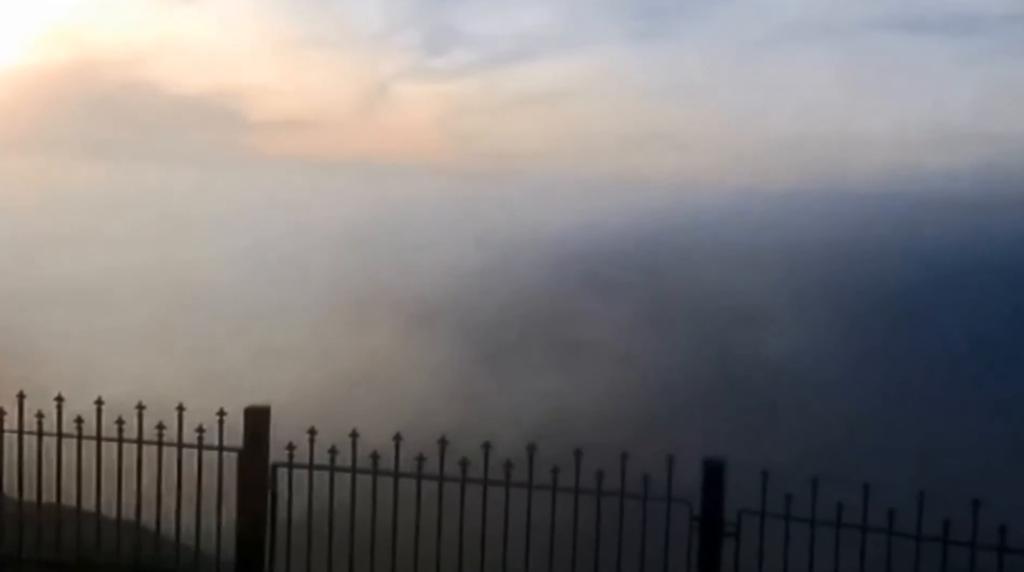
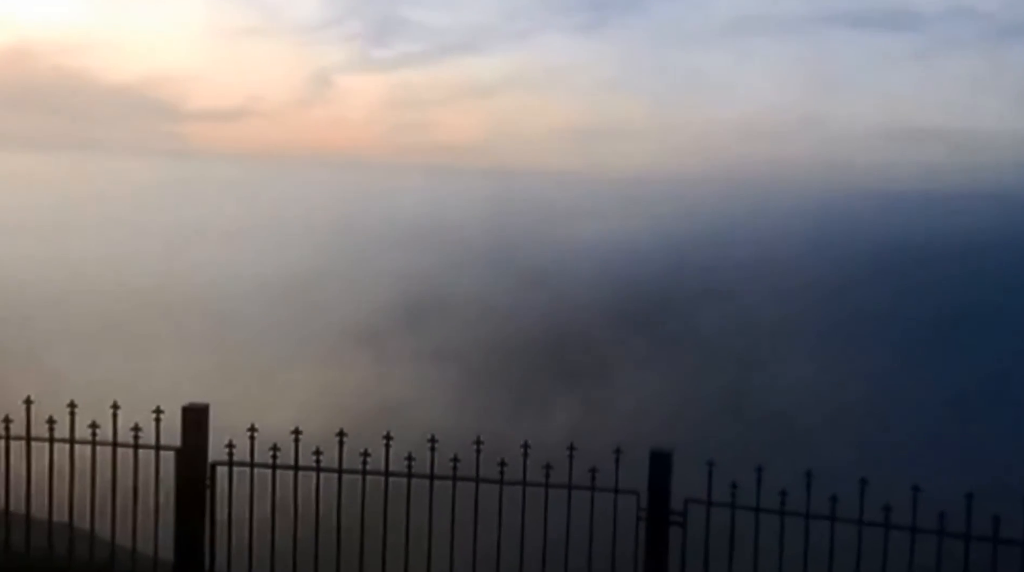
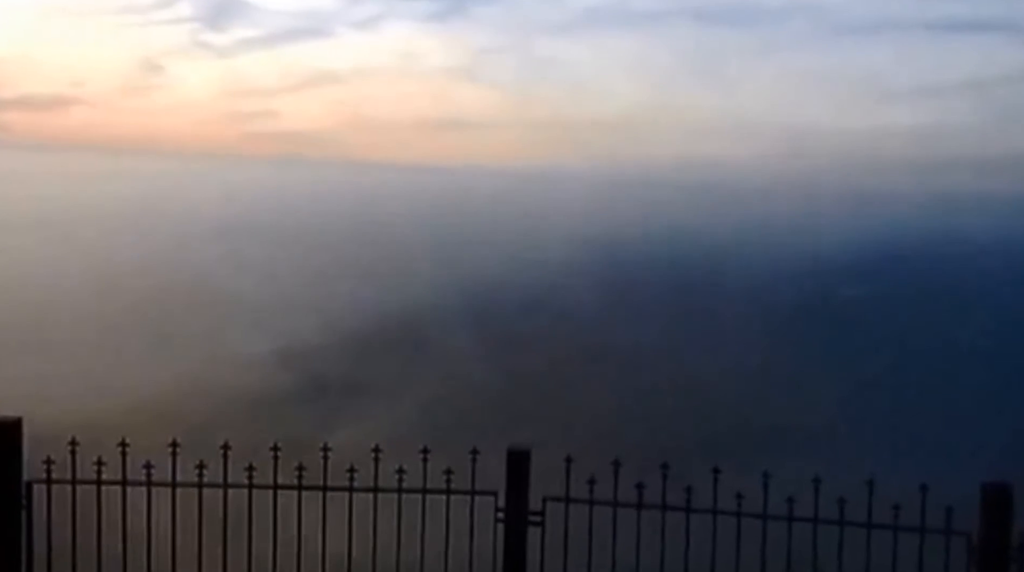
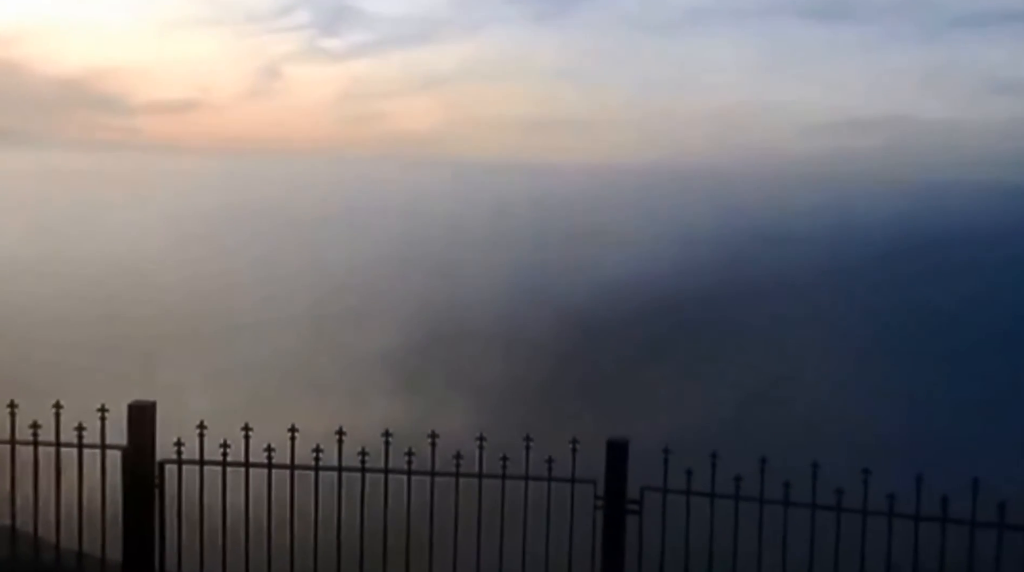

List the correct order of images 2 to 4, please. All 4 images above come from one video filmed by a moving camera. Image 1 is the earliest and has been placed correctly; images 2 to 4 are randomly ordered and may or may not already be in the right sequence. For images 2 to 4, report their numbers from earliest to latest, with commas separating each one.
2, 4, 3
